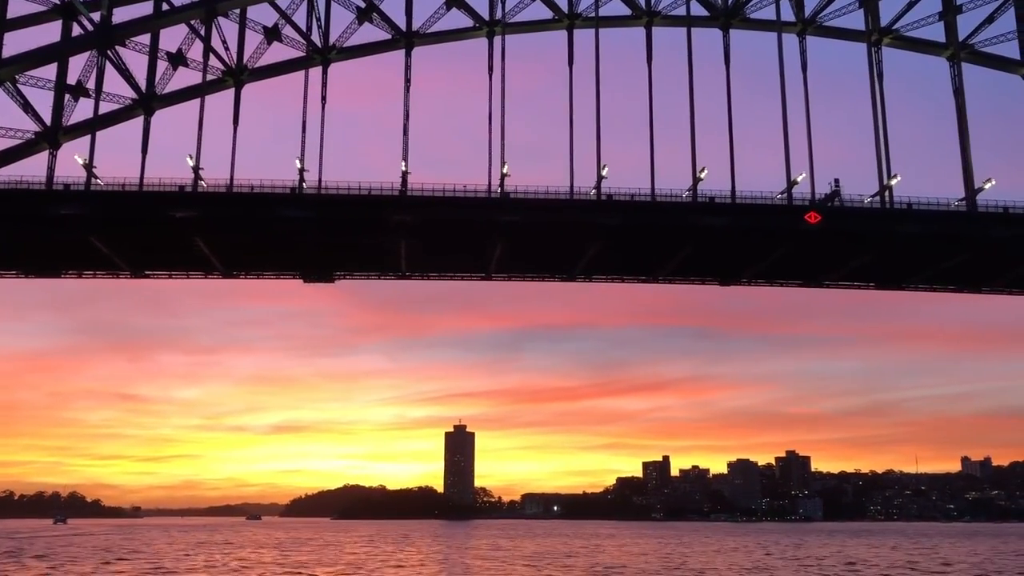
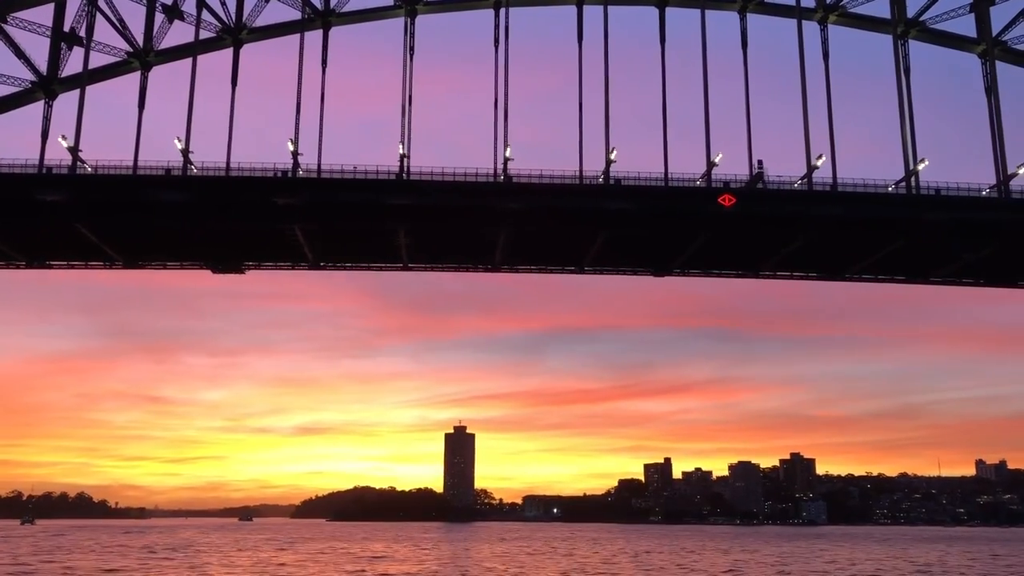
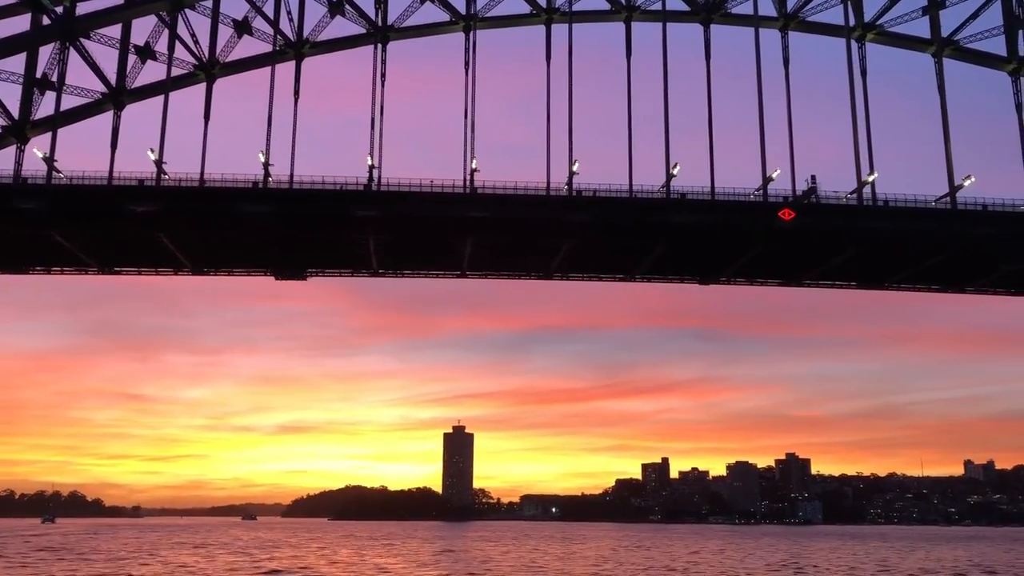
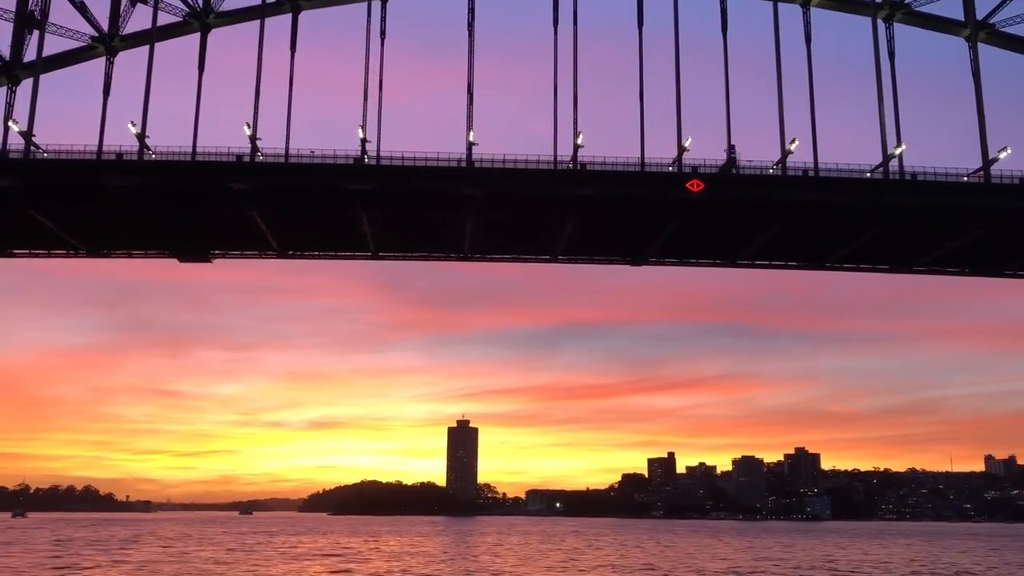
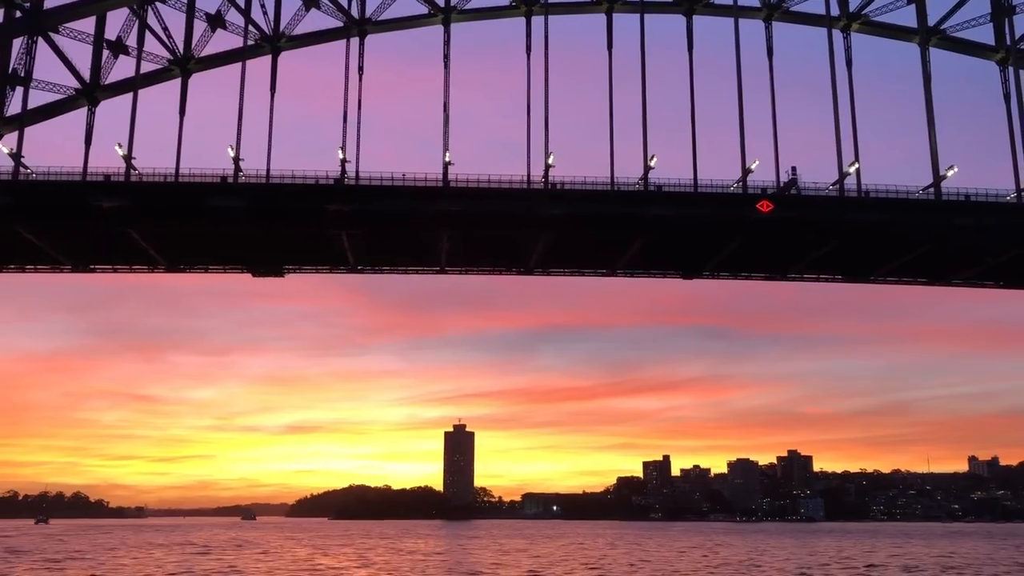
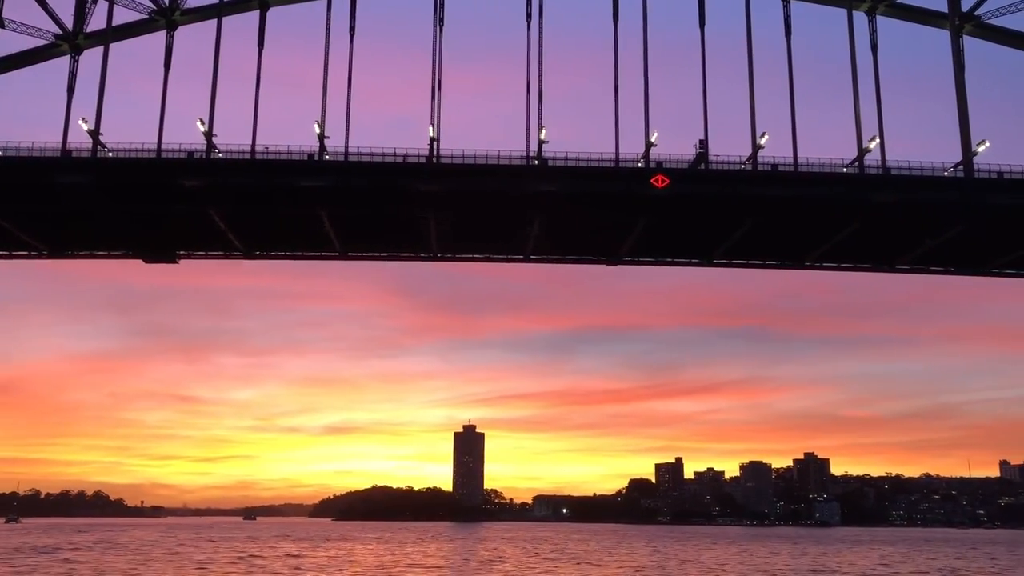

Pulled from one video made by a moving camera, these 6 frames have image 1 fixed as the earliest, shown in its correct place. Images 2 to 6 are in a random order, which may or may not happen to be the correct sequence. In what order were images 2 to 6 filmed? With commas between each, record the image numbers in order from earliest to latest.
3, 5, 2, 4, 6
